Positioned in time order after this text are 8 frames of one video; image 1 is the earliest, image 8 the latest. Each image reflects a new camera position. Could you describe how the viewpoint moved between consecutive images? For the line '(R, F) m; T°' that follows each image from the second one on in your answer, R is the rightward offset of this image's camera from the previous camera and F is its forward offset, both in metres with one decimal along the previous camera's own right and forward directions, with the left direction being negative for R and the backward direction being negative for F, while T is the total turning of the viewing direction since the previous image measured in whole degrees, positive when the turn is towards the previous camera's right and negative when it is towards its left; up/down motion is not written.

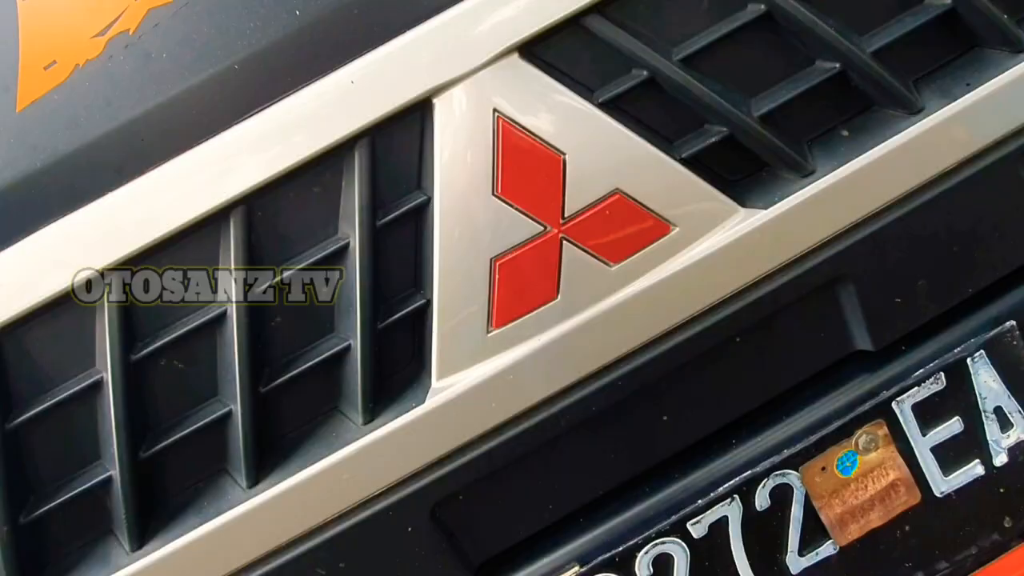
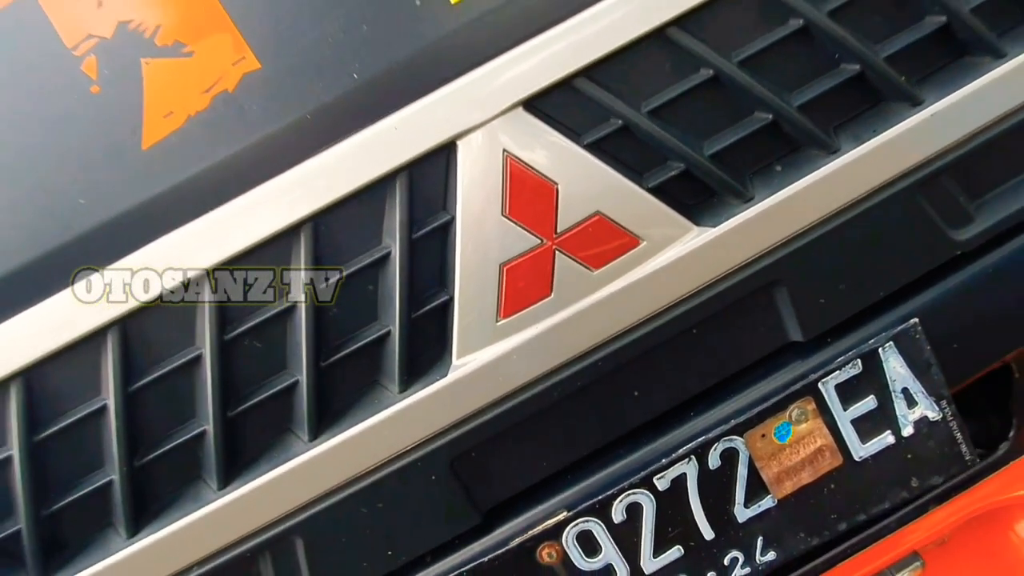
(0.0, -0.2) m; 0°
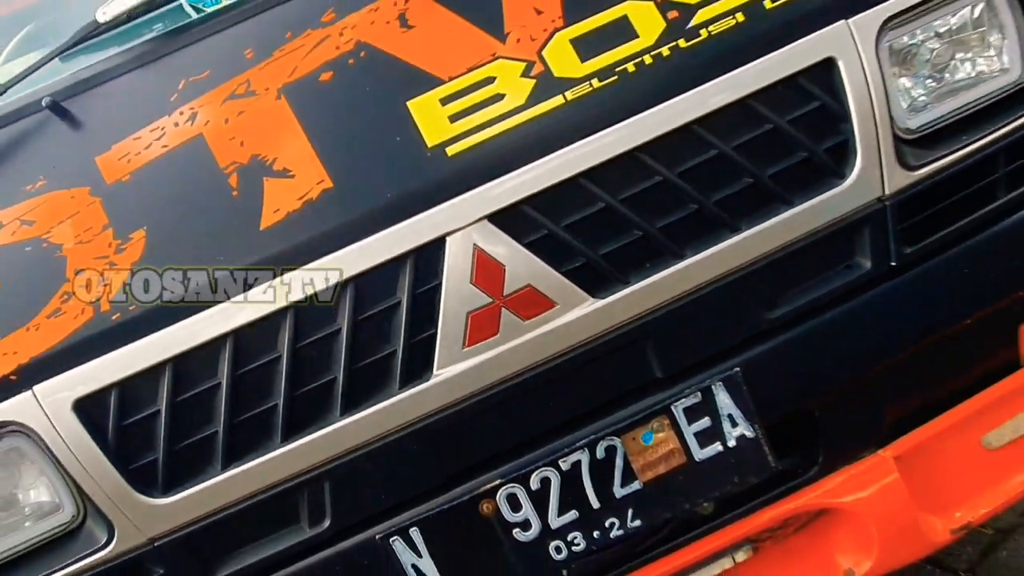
(+0.1, -0.5) m; -2°
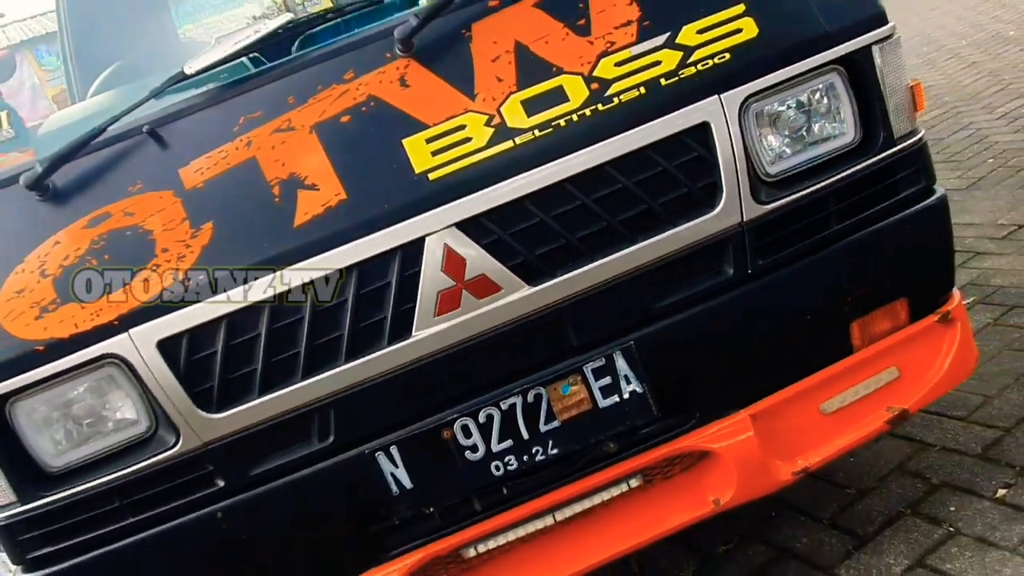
(+0.1, -0.5) m; 0°
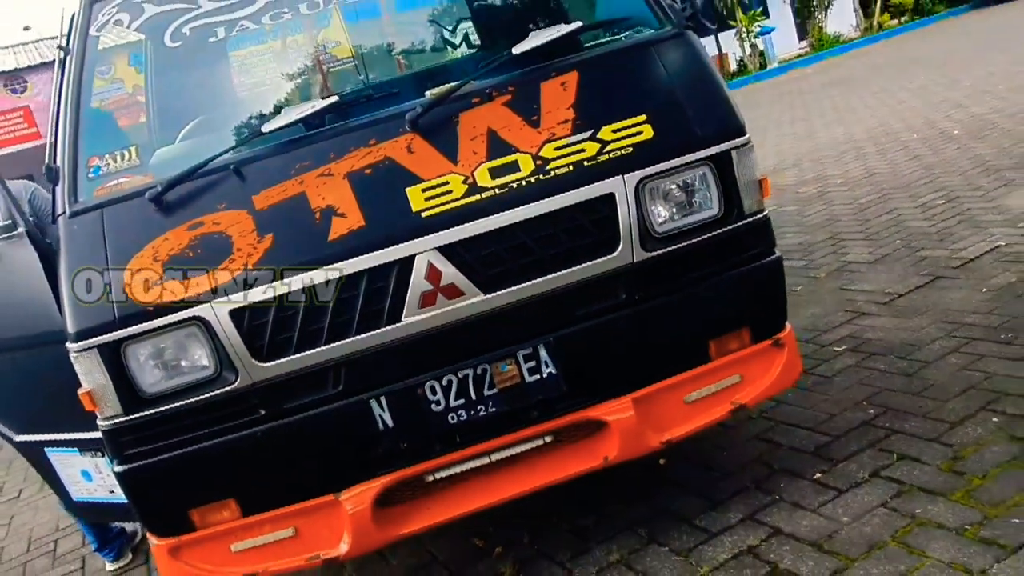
(+0.1, -0.9) m; +1°
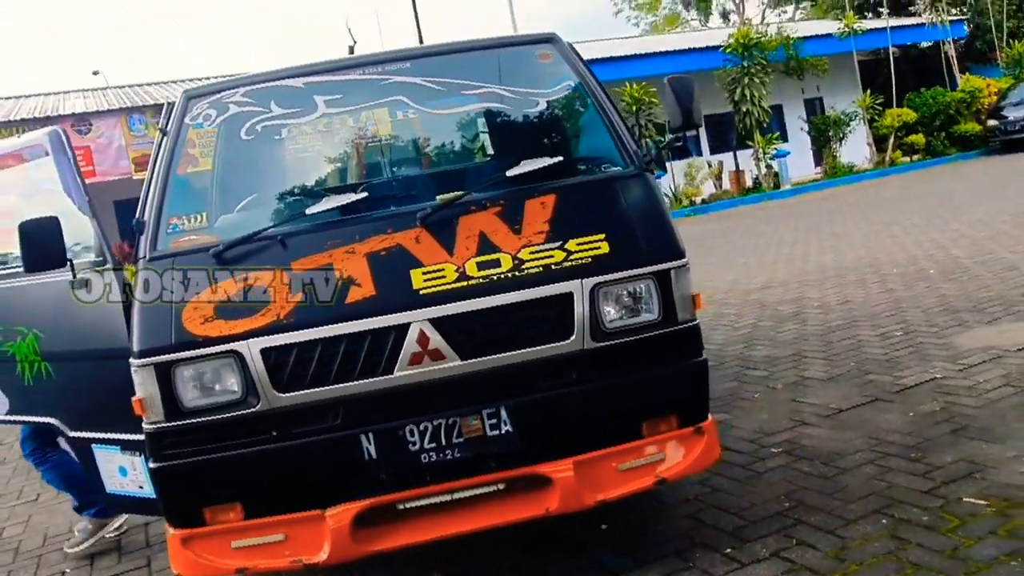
(+0.1, -0.7) m; -1°
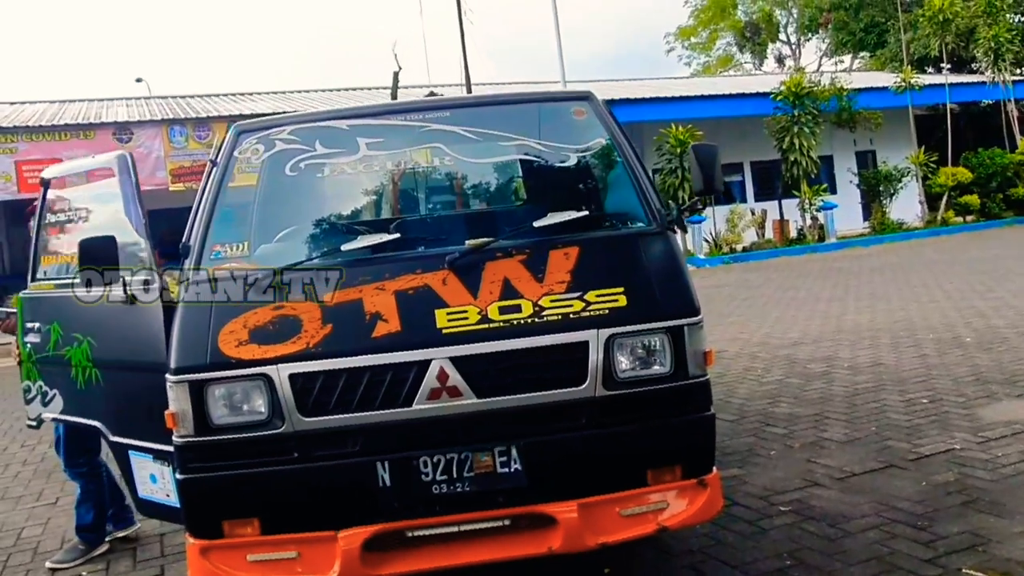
(+0.1, -0.2) m; -2°
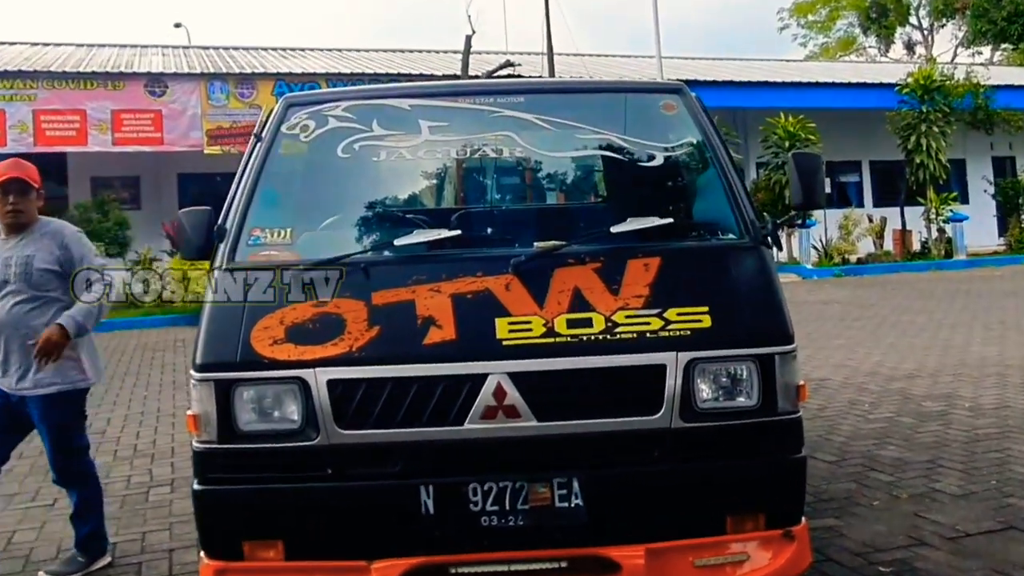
(0.0, +0.5) m; -5°
